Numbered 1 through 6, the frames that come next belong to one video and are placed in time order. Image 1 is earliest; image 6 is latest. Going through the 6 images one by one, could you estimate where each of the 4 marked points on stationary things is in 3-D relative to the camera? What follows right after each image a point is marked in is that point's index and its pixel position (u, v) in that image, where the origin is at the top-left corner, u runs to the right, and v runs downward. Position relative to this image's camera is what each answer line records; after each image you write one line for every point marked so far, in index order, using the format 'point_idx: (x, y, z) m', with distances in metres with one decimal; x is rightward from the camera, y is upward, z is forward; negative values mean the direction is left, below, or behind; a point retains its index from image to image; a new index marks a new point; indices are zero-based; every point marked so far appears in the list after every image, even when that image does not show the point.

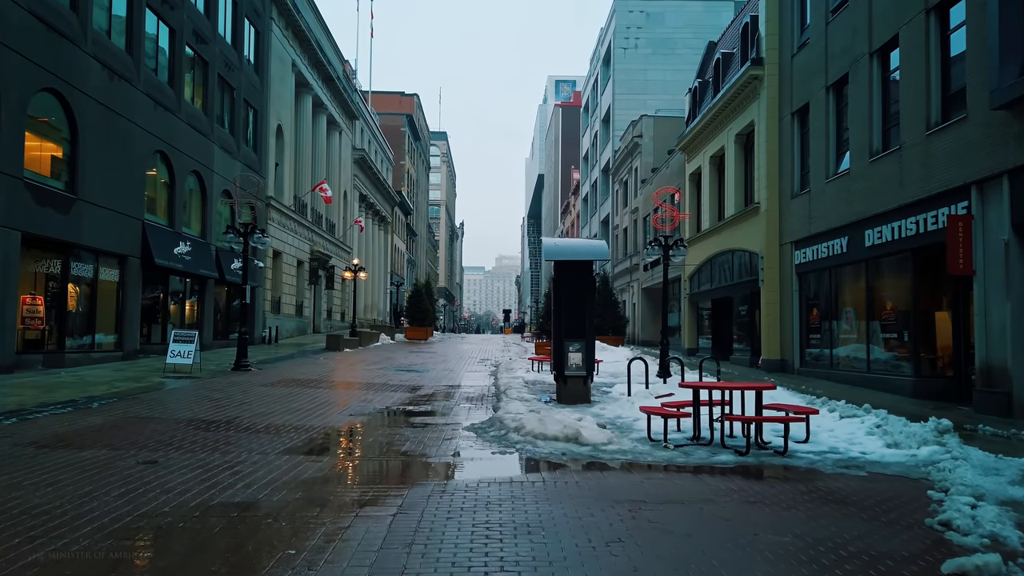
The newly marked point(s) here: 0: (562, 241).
0: (+0.9, +0.8, +13.4) m
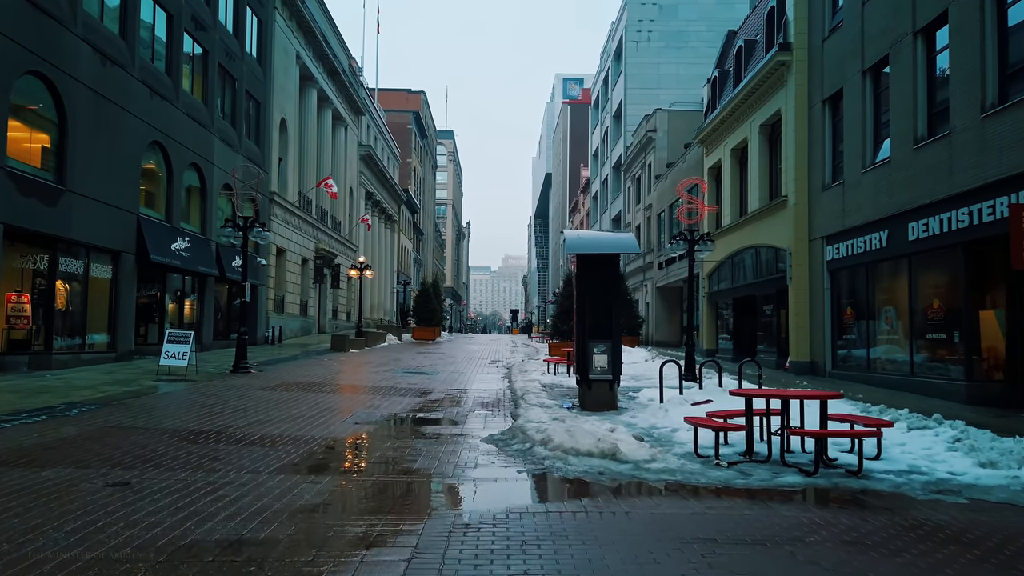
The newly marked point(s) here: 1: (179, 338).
0: (+1.2, +0.9, +12.3) m
1: (-7.2, -1.1, +16.0) m
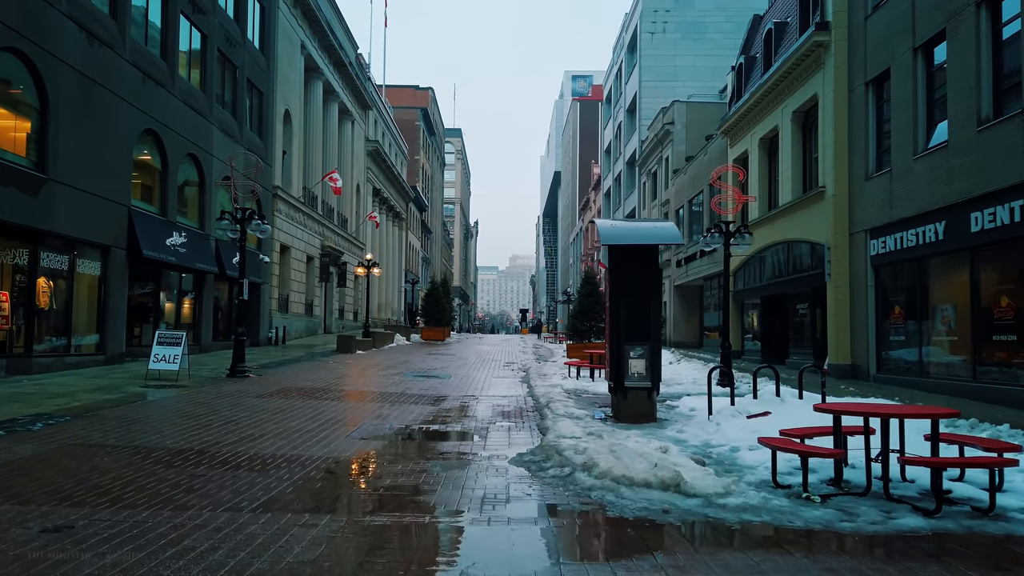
0: (+1.6, +0.9, +10.9) m
1: (-6.8, -1.0, +14.7) m
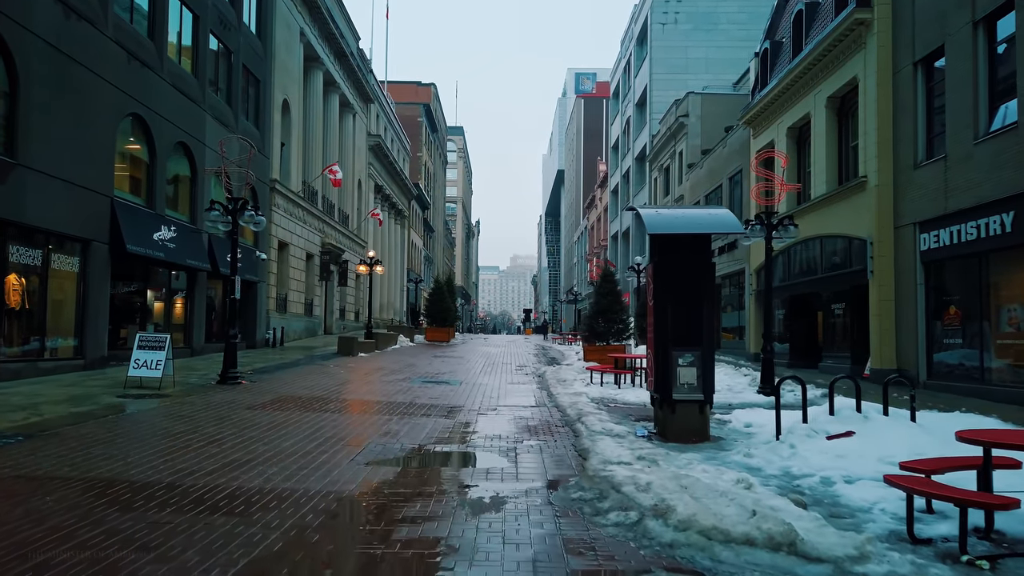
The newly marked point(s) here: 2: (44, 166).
0: (+2.0, +1.0, +9.4) m
1: (-6.4, -1.0, +13.2) m
2: (-9.2, +2.4, +14.6) m
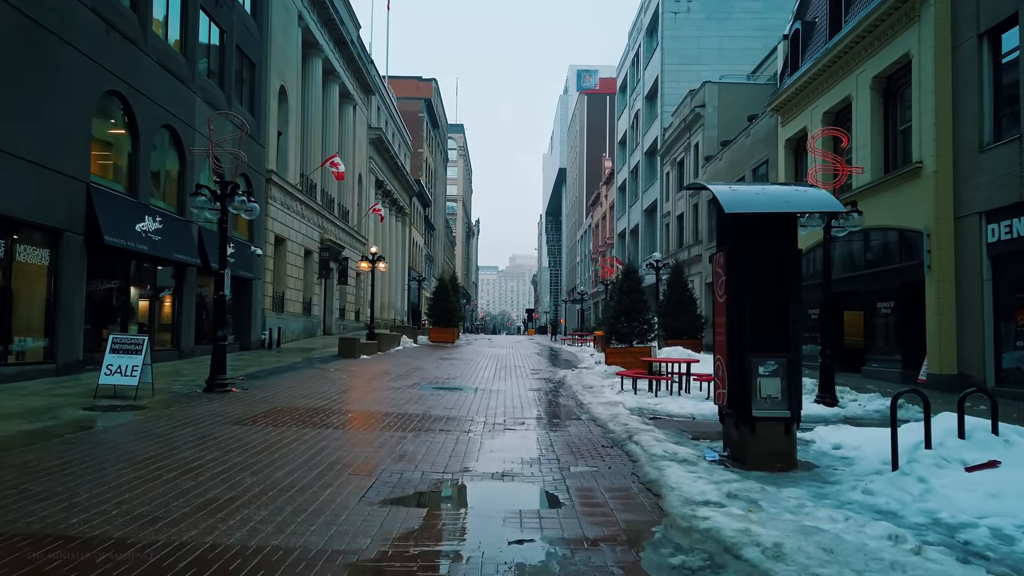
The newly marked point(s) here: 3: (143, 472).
0: (+2.4, +1.1, +7.8) m
1: (-6.0, -0.9, +11.5) m
2: (-8.8, +2.5, +12.9) m
3: (-3.4, -1.7, +6.7) m
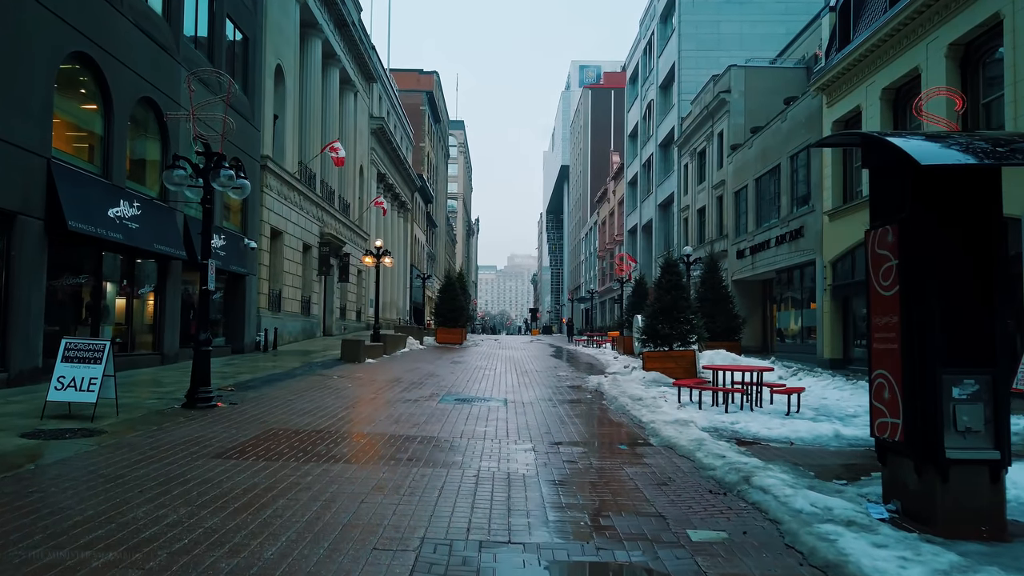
0: (+3.1, +1.1, +5.5) m
1: (-5.3, -0.8, +9.3) m
2: (-8.1, +2.6, +10.6) m
3: (-2.7, -1.6, +4.5) m
